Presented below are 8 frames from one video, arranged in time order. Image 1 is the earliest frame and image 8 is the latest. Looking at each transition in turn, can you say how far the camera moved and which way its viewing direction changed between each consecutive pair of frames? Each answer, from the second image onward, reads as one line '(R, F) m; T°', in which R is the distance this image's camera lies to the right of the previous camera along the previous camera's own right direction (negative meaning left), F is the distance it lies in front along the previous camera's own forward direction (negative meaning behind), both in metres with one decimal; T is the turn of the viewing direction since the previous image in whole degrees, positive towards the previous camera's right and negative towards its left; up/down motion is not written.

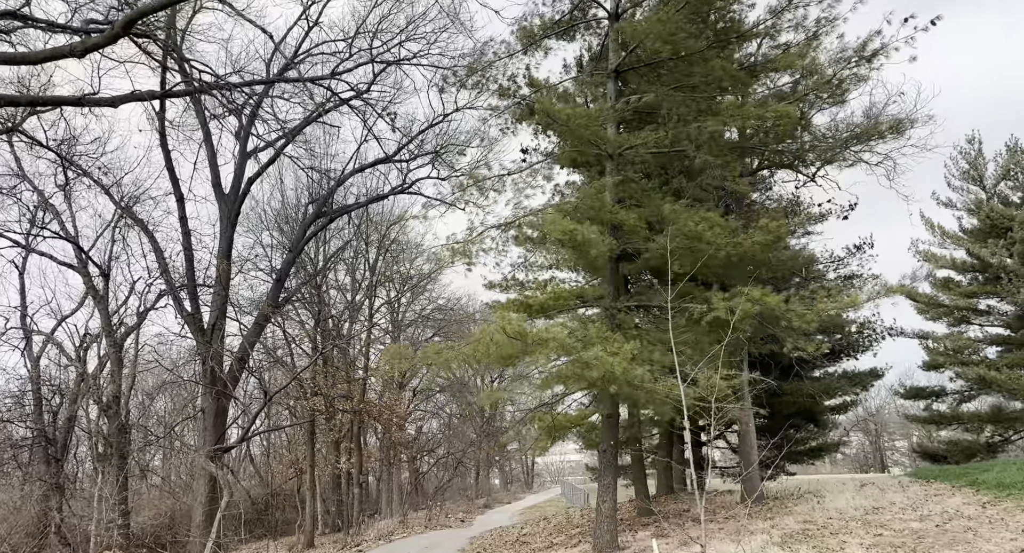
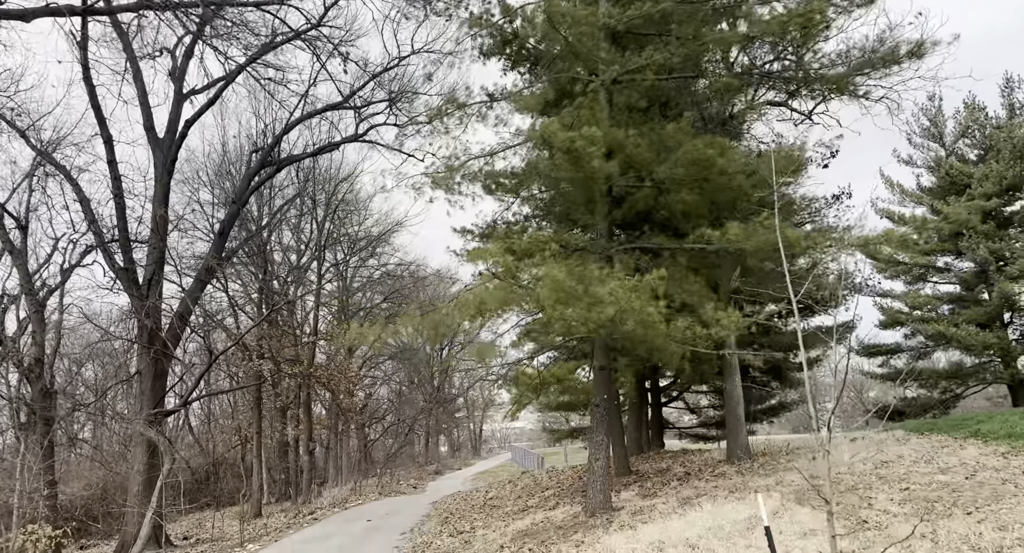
(-0.4, +1.0) m; +4°
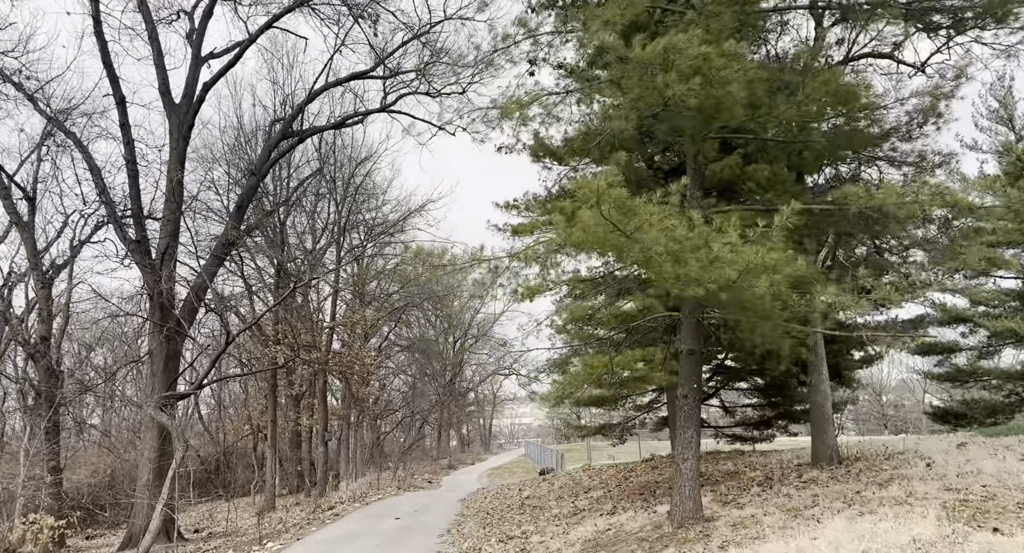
(-0.6, +1.4) m; -1°
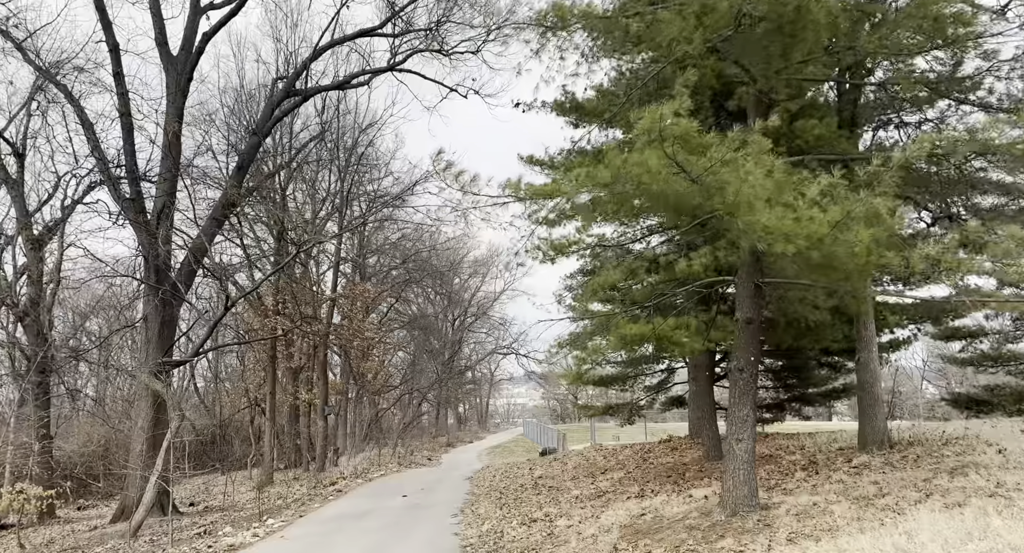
(-0.3, +0.9) m; 0°
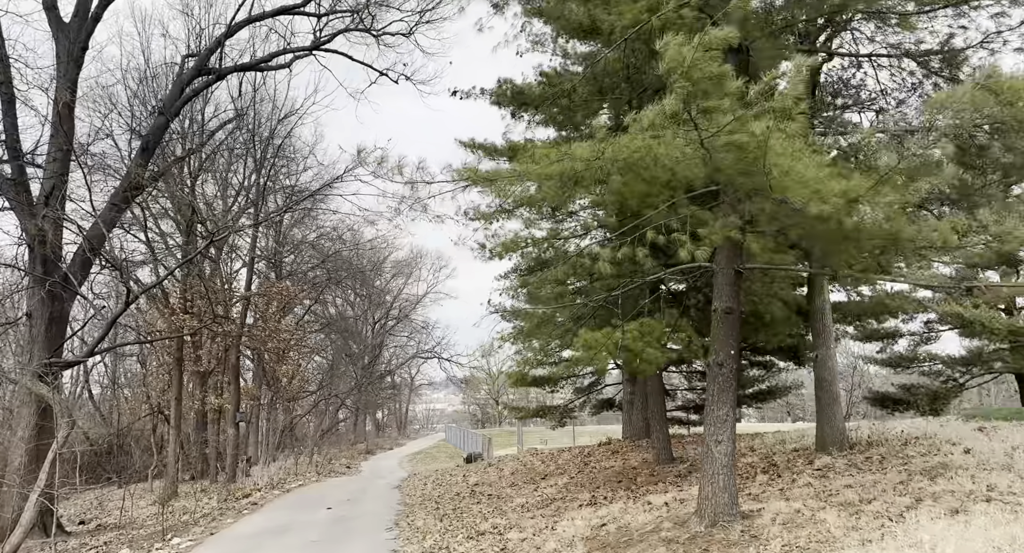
(-0.3, +0.8) m; +6°
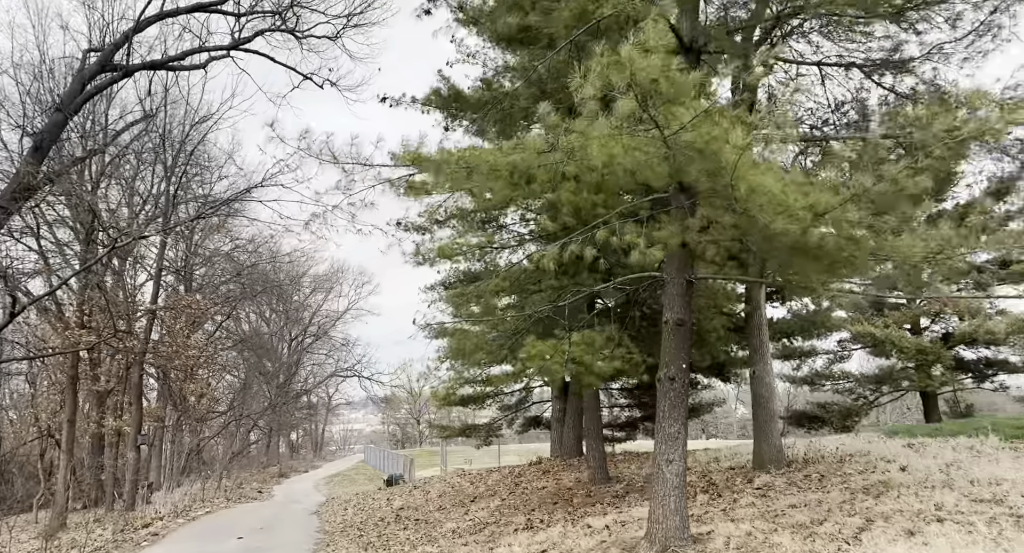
(-0.1, +0.4) m; +5°
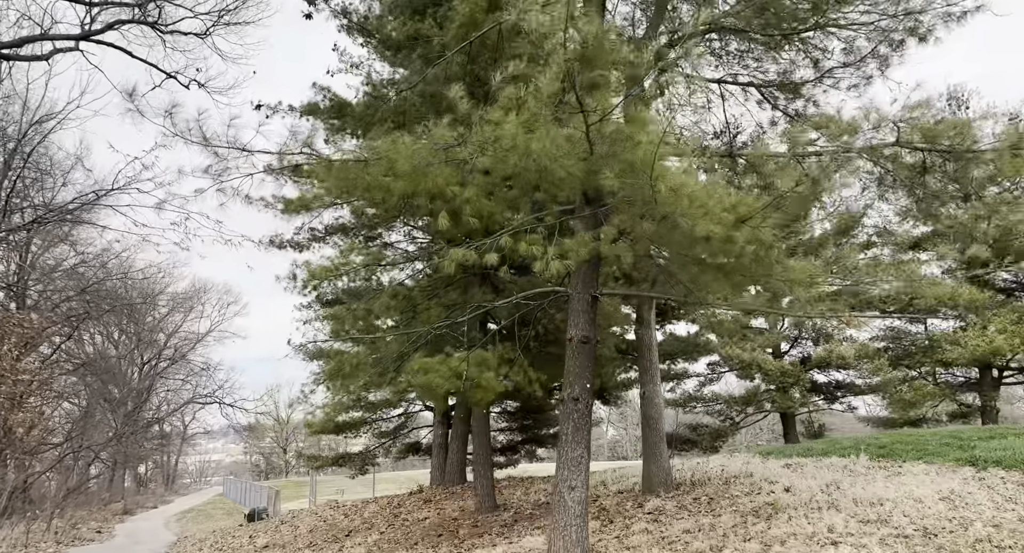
(-0.2, +0.4) m; +9°
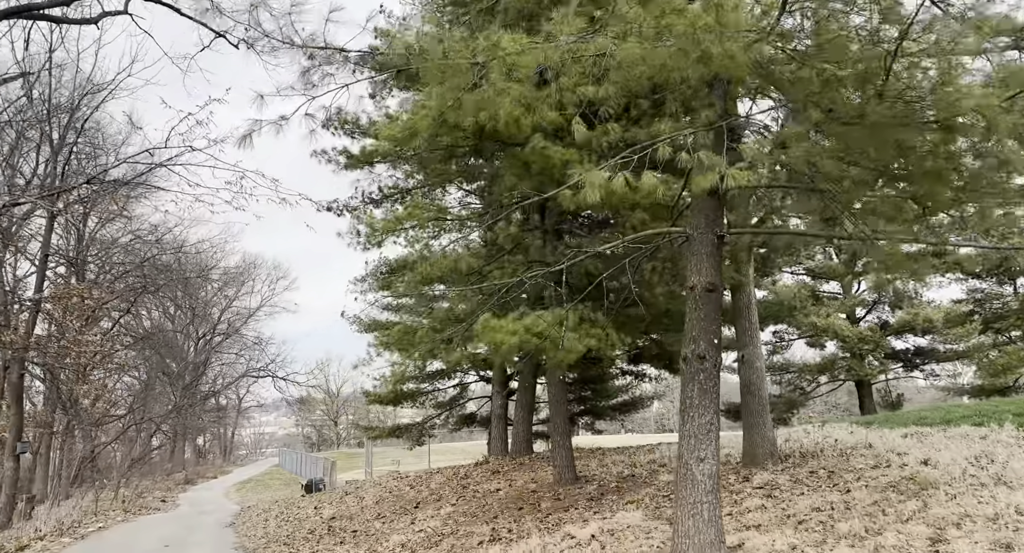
(-0.4, +0.8) m; -3°
